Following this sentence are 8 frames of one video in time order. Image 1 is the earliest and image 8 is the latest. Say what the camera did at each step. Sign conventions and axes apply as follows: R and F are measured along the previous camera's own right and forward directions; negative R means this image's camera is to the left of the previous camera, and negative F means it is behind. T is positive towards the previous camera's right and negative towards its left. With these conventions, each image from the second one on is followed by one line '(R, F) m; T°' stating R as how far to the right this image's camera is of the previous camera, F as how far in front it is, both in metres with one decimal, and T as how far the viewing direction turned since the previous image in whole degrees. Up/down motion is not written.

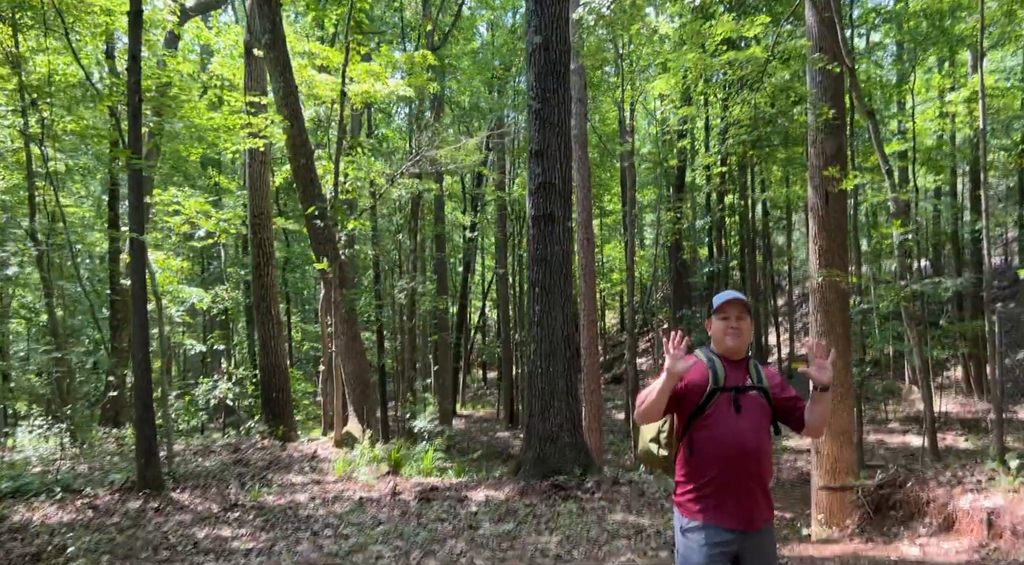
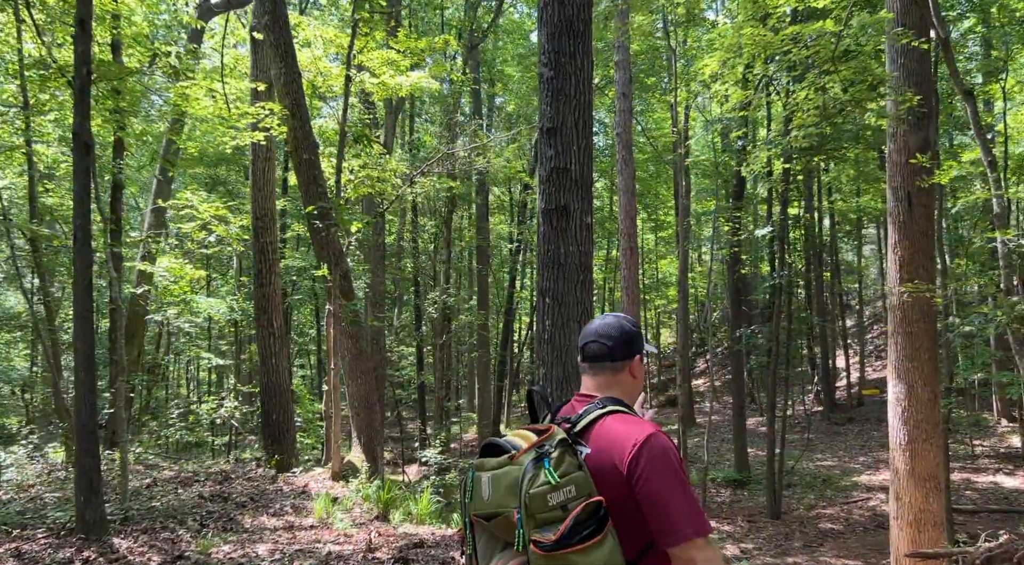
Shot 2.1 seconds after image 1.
(+0.4, +1.6) m; -4°
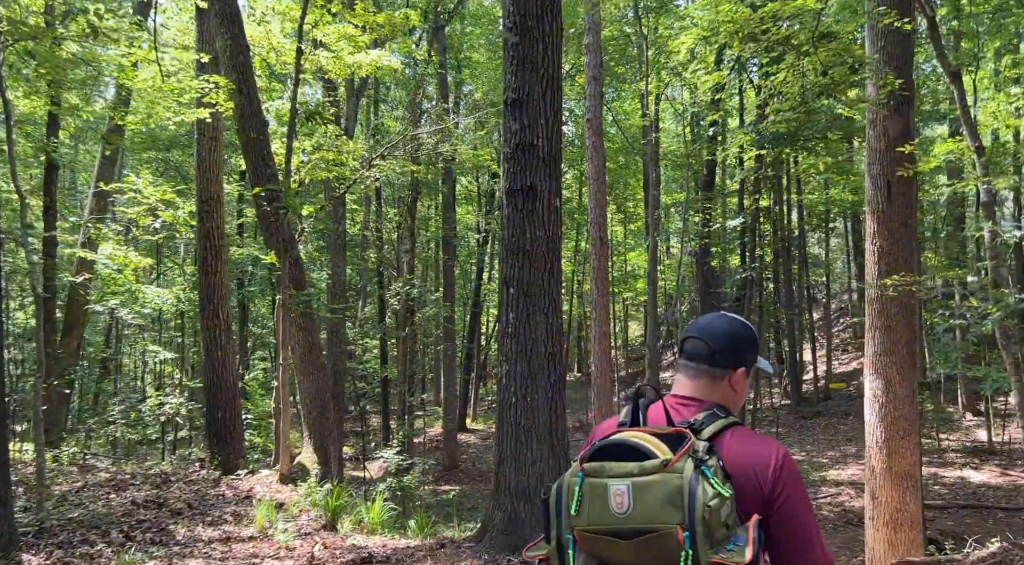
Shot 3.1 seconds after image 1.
(+0.1, +0.6) m; +2°
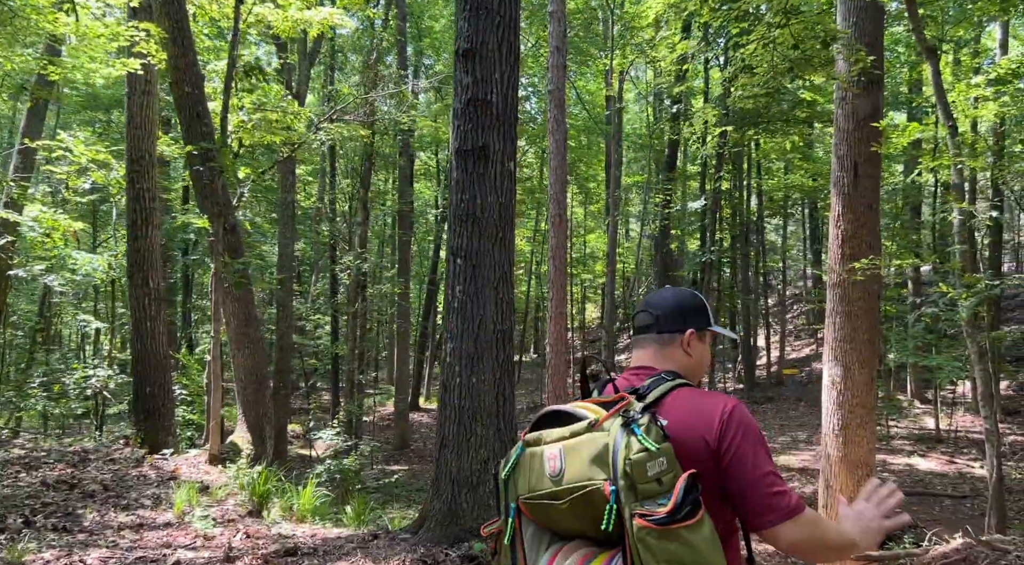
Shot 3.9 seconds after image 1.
(+0.1, +0.5) m; +3°
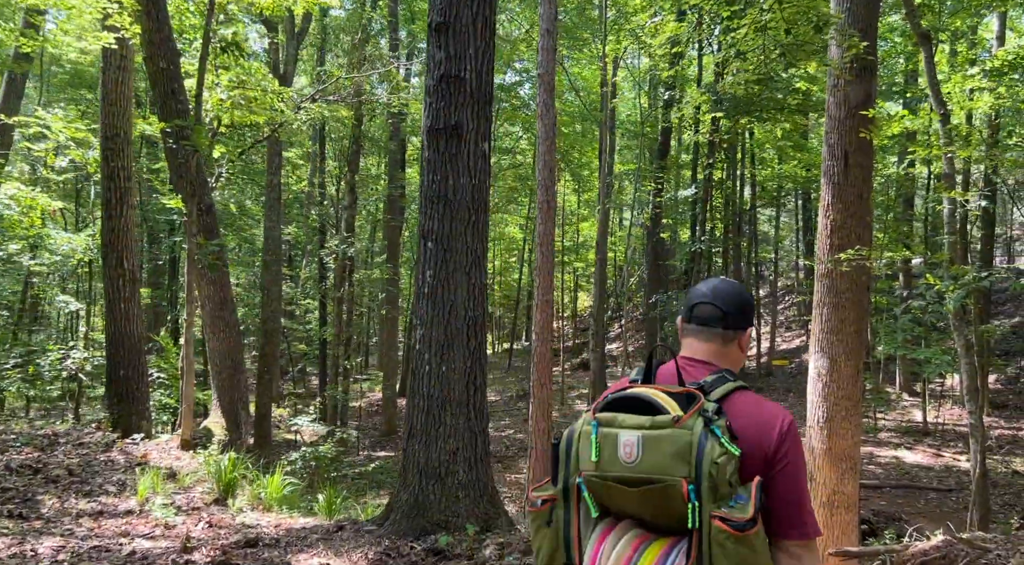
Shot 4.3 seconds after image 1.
(+0.1, +0.2) m; 0°
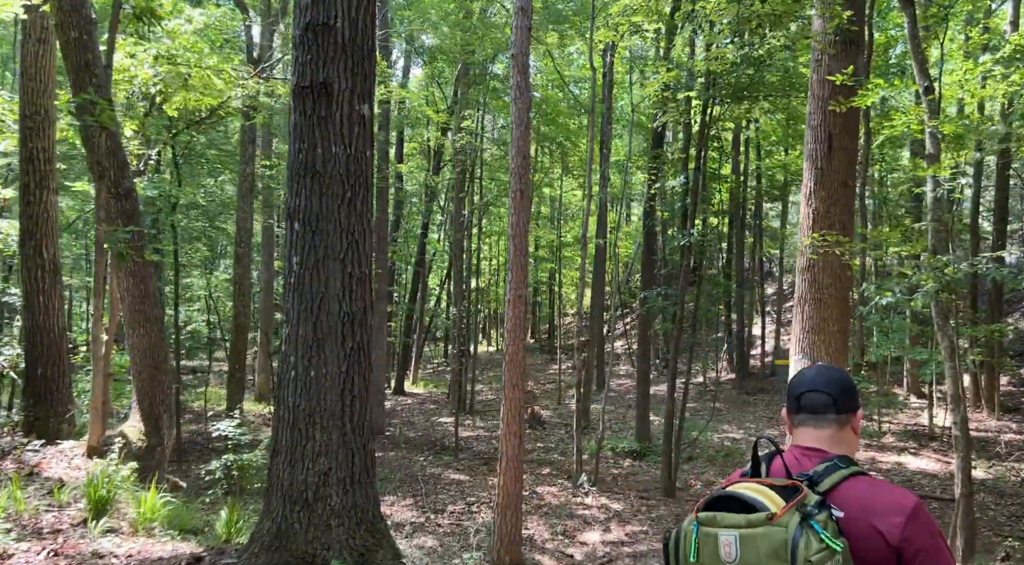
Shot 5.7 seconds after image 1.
(+0.7, +0.9) m; -1°
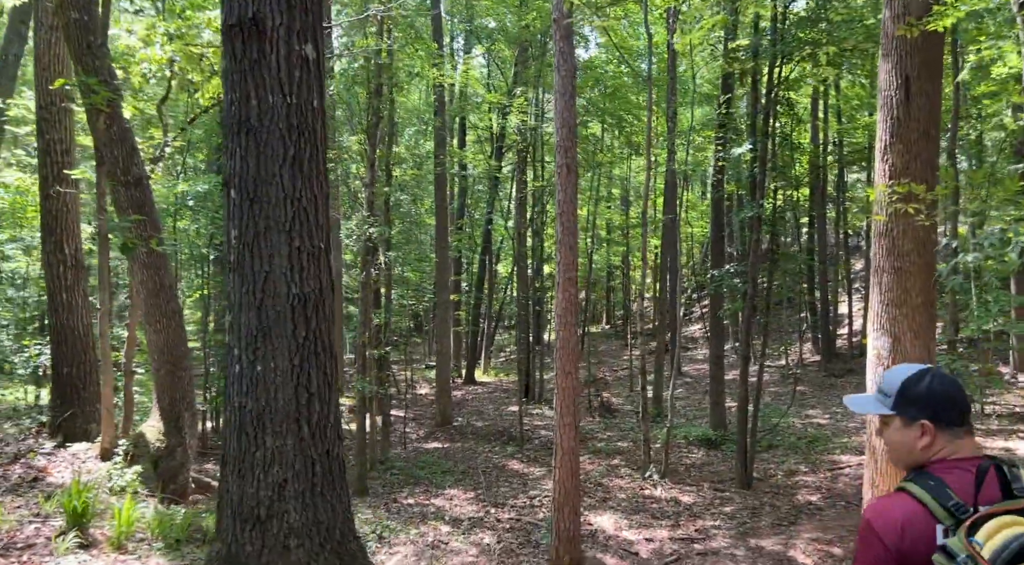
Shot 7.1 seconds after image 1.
(+0.4, +0.8) m; -6°
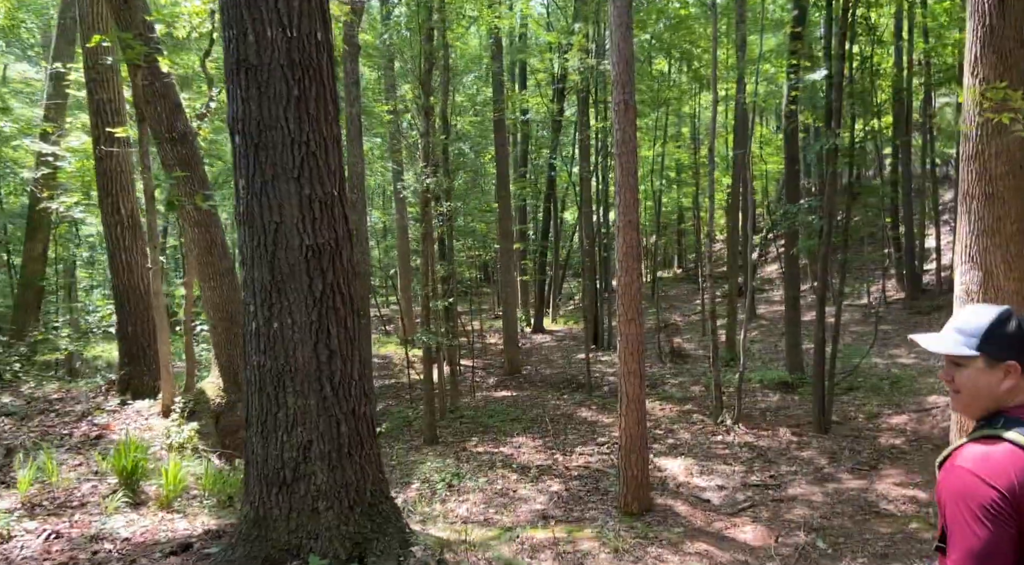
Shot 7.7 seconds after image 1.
(+0.2, +0.3) m; -5°
